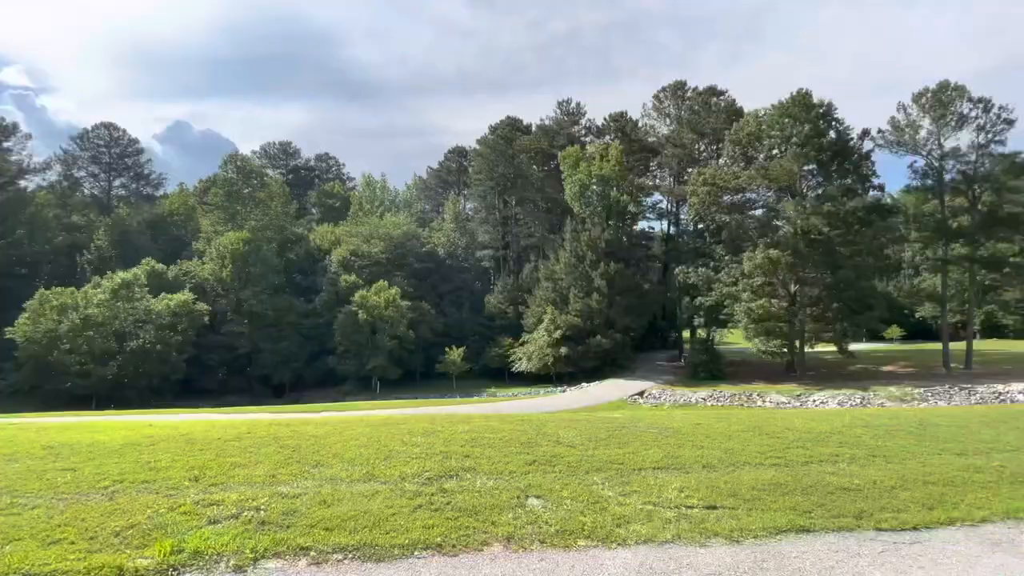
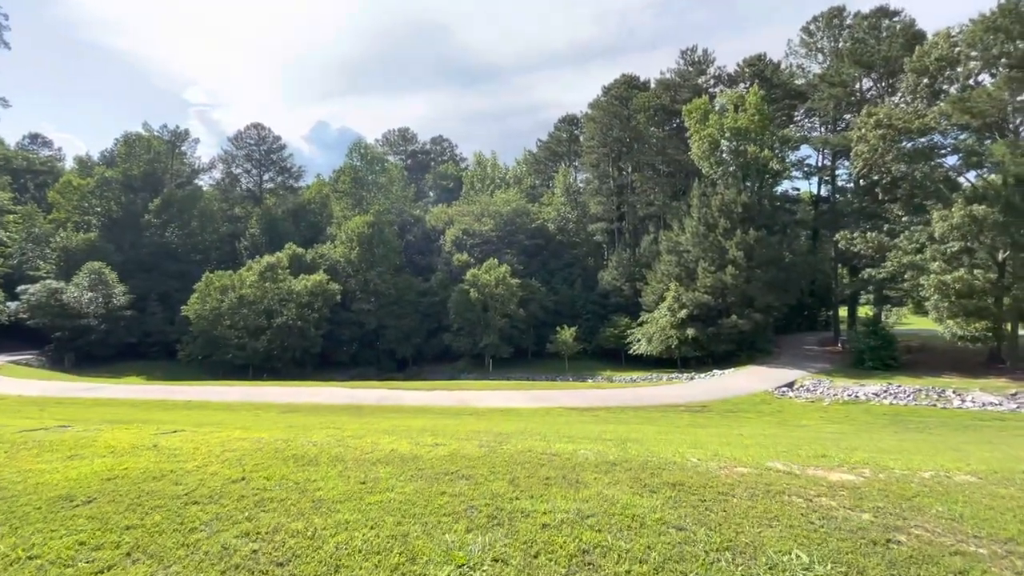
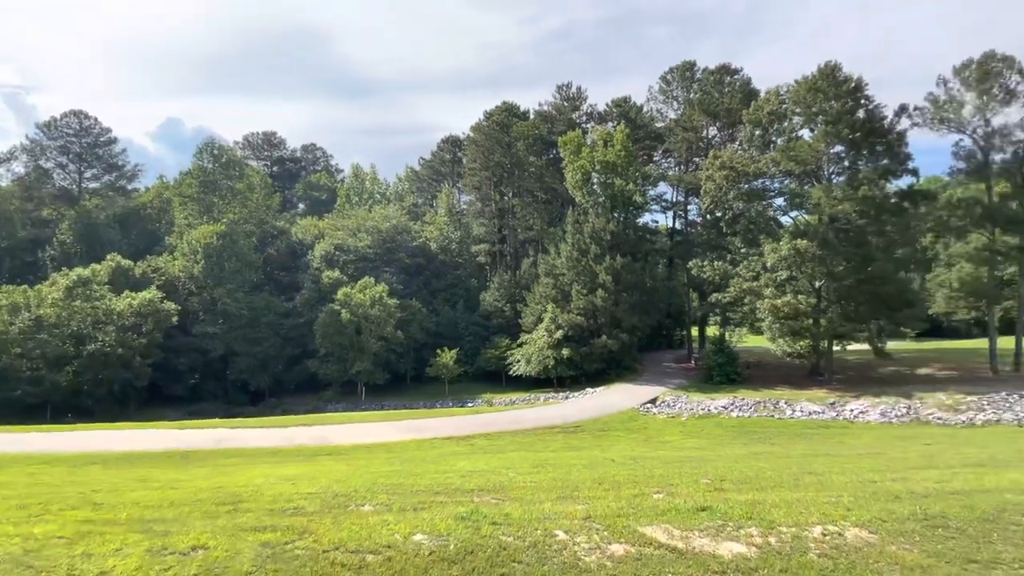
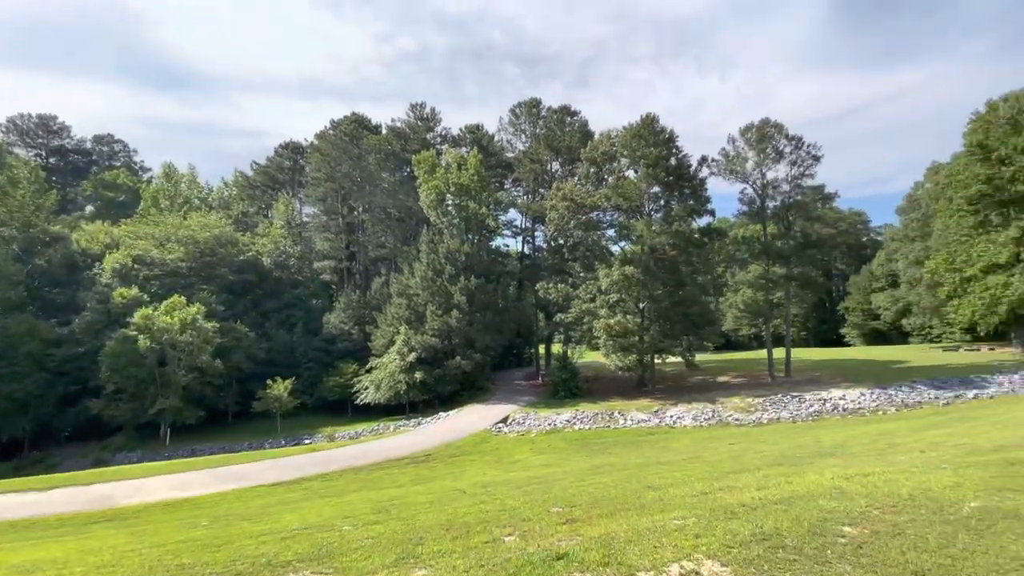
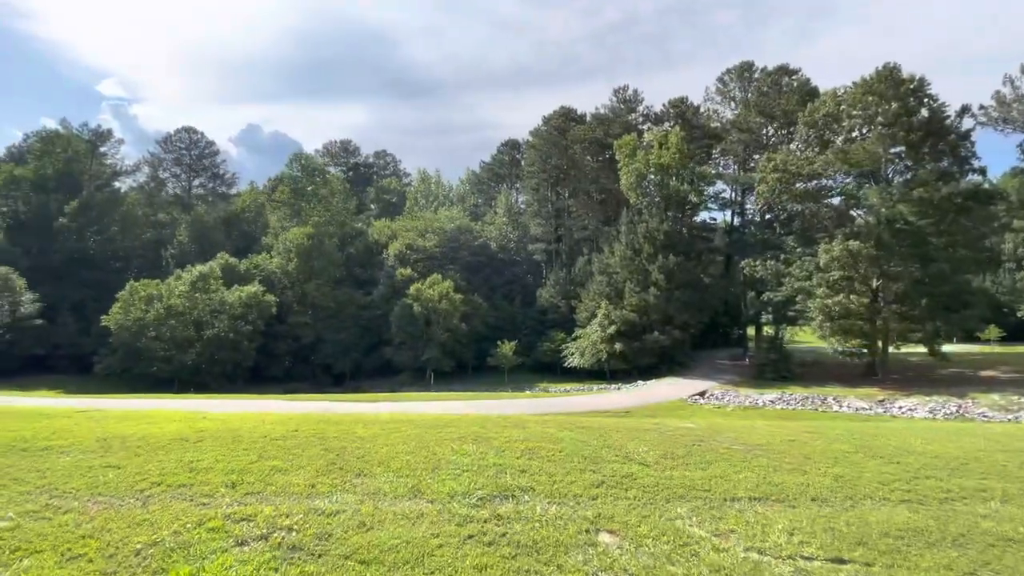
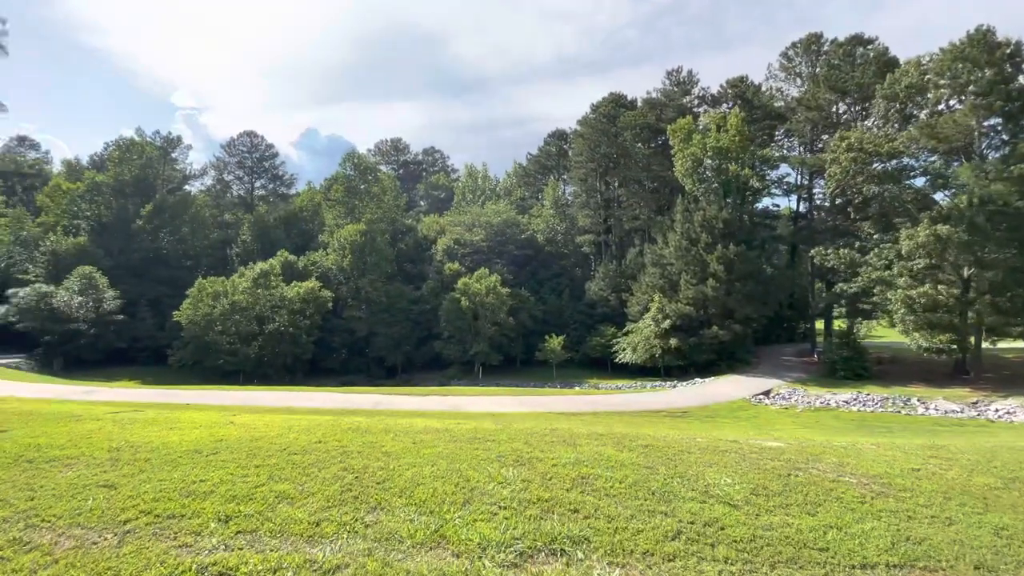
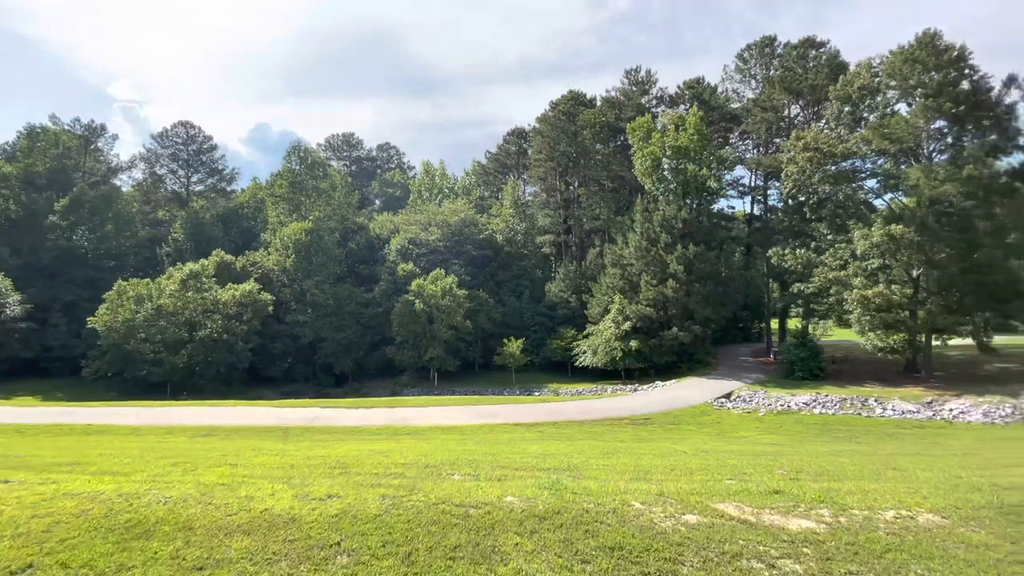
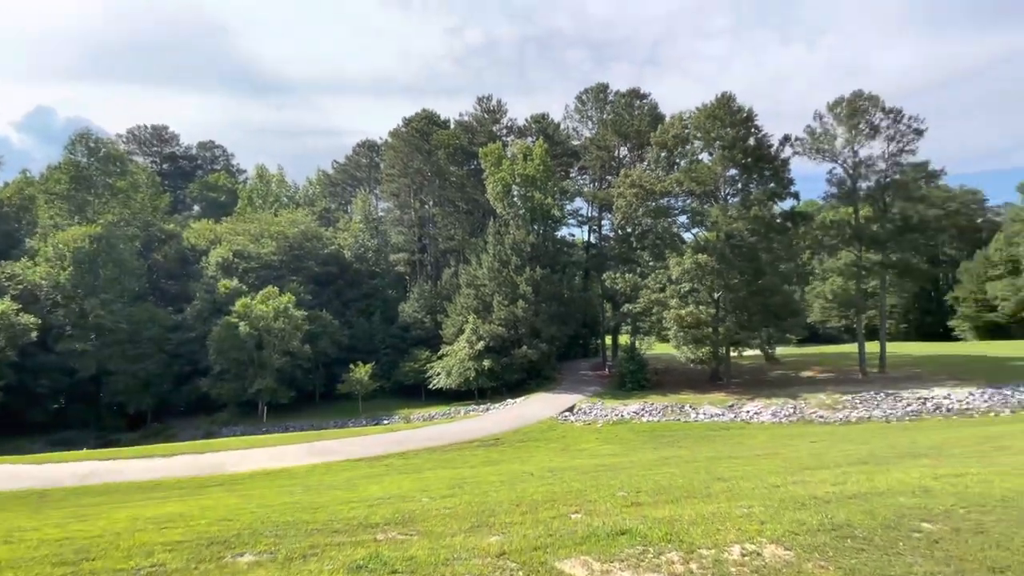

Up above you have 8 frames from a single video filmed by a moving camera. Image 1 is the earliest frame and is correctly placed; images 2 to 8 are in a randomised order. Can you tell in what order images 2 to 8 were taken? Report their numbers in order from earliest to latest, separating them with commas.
5, 6, 2, 7, 3, 8, 4
